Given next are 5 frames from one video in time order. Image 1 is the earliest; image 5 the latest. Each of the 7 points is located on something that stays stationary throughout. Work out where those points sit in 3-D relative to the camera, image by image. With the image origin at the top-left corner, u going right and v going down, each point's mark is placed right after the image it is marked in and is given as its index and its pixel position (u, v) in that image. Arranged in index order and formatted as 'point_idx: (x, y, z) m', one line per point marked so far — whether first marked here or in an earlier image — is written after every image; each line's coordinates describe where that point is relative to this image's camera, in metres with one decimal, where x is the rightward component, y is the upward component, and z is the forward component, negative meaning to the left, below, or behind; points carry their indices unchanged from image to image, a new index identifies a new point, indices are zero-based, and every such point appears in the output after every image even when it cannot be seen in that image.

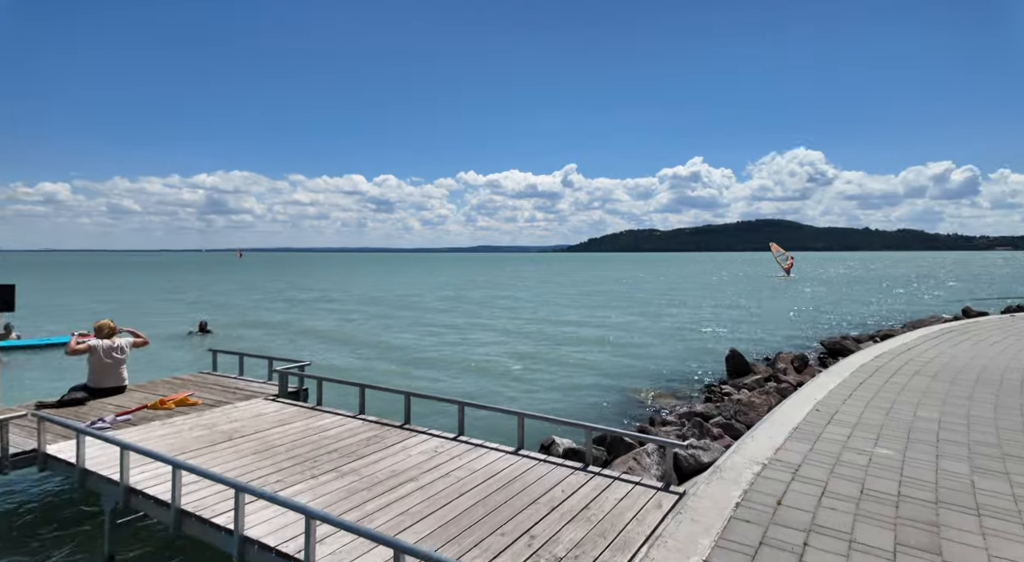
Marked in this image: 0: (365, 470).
0: (-1.2, -1.5, +4.7) m
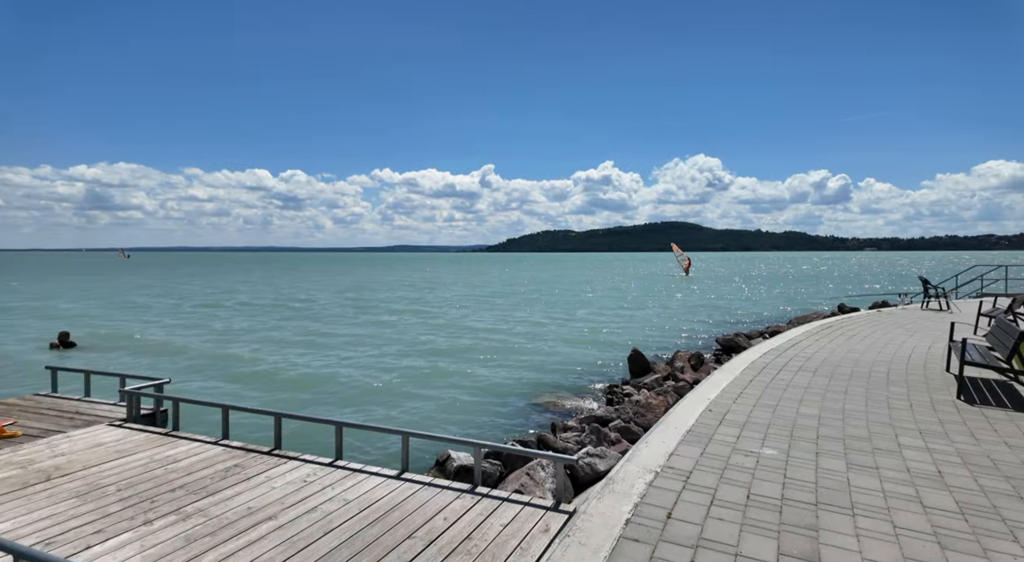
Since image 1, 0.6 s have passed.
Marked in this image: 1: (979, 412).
0: (-2.0, -1.6, +4.1) m
1: (+6.9, -1.9, +8.8) m
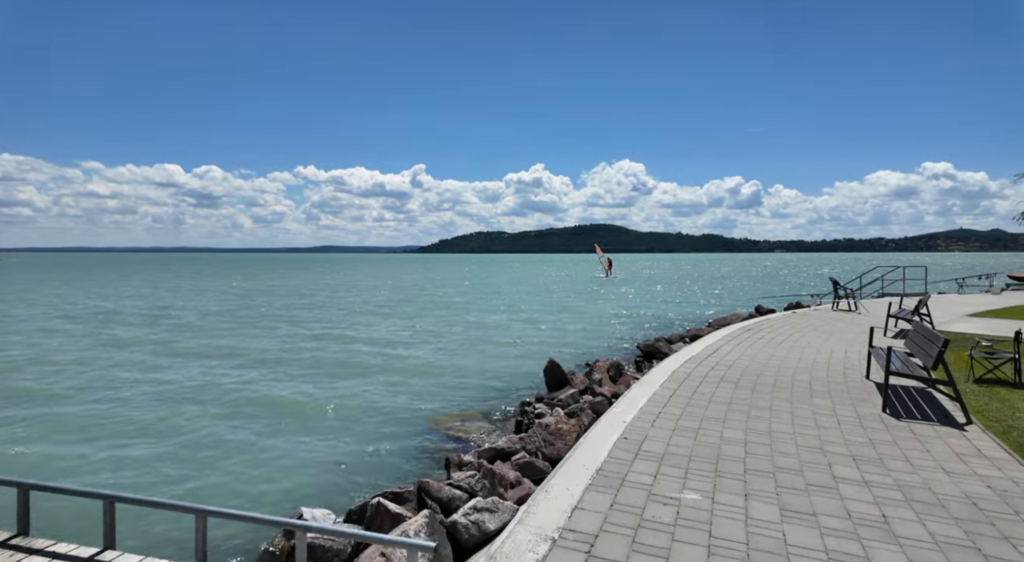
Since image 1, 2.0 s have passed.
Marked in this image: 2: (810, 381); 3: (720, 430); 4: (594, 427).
0: (-2.9, -1.7, +2.4) m
1: (+5.4, -2.0, +8.2) m
2: (+5.6, -2.0, +11.1) m
3: (+2.7, -1.9, +7.8) m
4: (+1.1, -1.9, +7.8) m
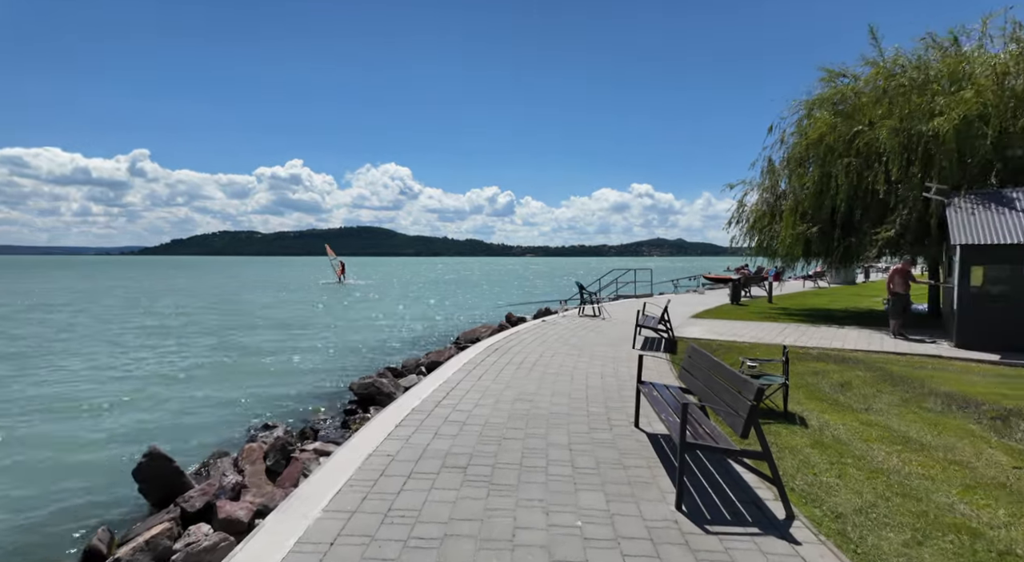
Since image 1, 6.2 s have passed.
0: (-3.7, -2.0, -3.7) m
1: (+1.7, -2.2, +4.8) m
2: (+0.7, -2.2, +7.6) m
3: (-0.6, -2.2, +3.4) m
4: (-2.1, -2.2, +2.8) m
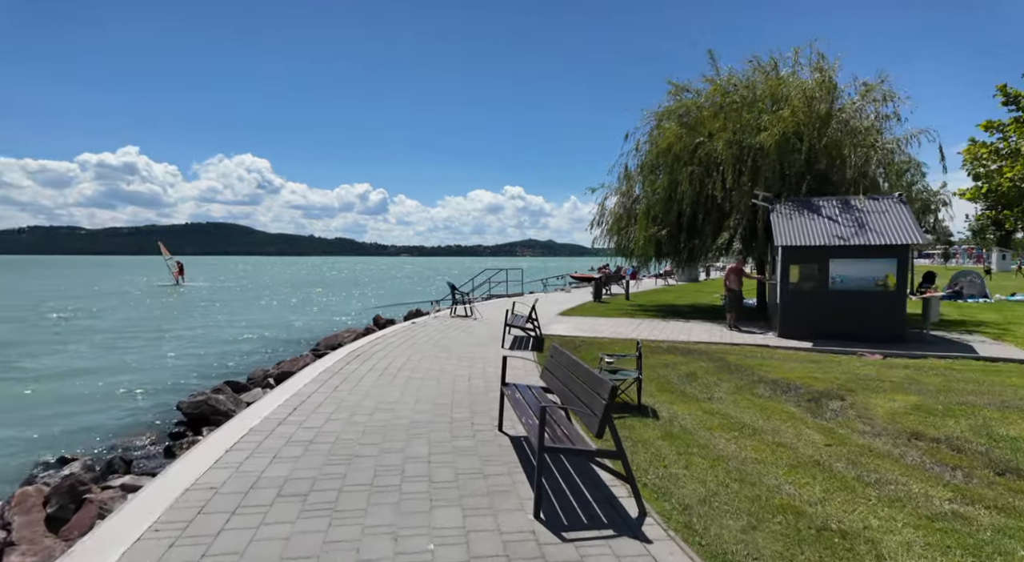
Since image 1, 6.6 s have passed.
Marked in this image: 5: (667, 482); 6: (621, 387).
0: (-2.9, -2.1, -4.9) m
1: (+0.5, -2.3, +4.6) m
2: (-1.1, -2.3, +7.1) m
3: (-1.4, -2.3, +2.7) m
4: (-2.8, -2.3, +1.8) m
5: (+2.0, -2.7, +7.7) m
6: (+2.3, -2.3, +12.8) m
